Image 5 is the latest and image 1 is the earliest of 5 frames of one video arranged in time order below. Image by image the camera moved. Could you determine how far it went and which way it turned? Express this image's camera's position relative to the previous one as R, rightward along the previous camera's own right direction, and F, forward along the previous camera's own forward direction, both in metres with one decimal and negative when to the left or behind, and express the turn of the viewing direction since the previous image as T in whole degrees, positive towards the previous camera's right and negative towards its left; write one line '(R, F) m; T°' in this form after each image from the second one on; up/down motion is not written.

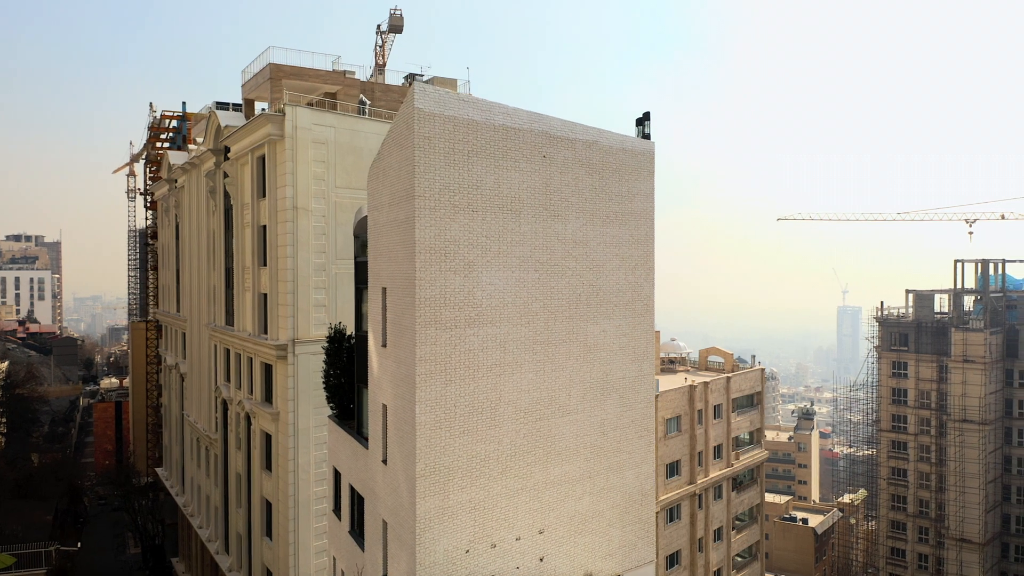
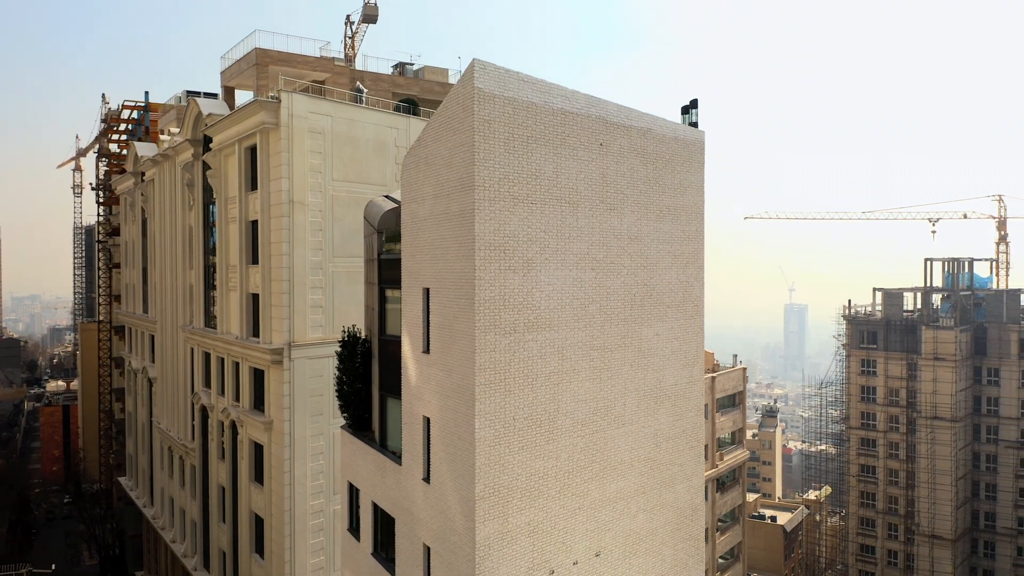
(-2.1, +1.5) m; +3°
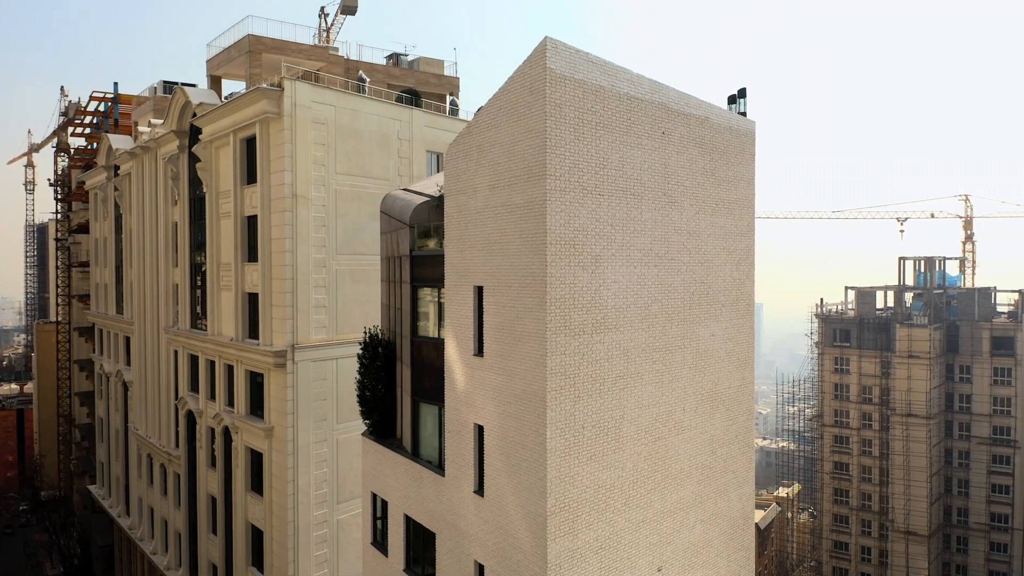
(-1.8, +1.0) m; +3°
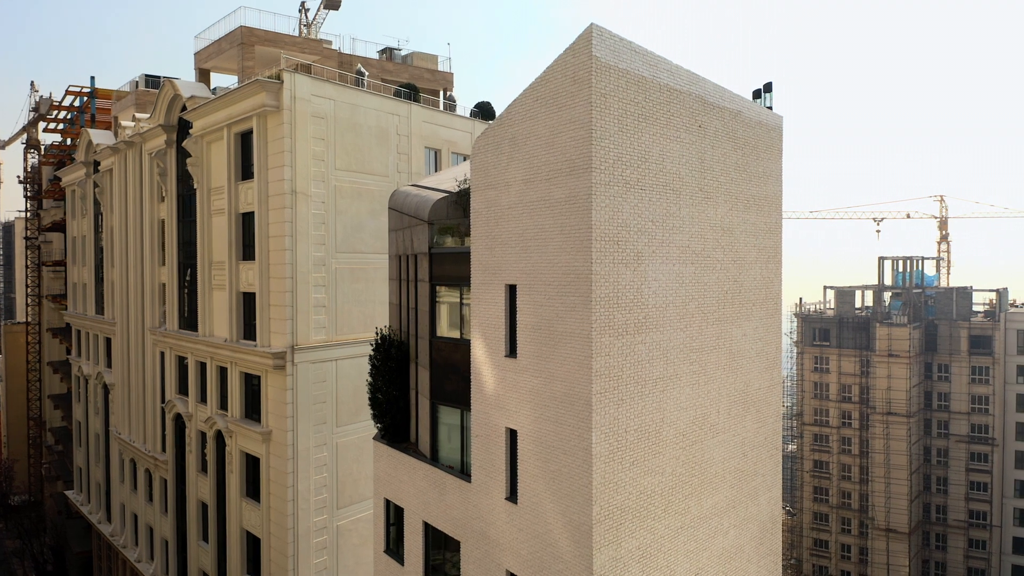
(-1.1, +0.6) m; +2°
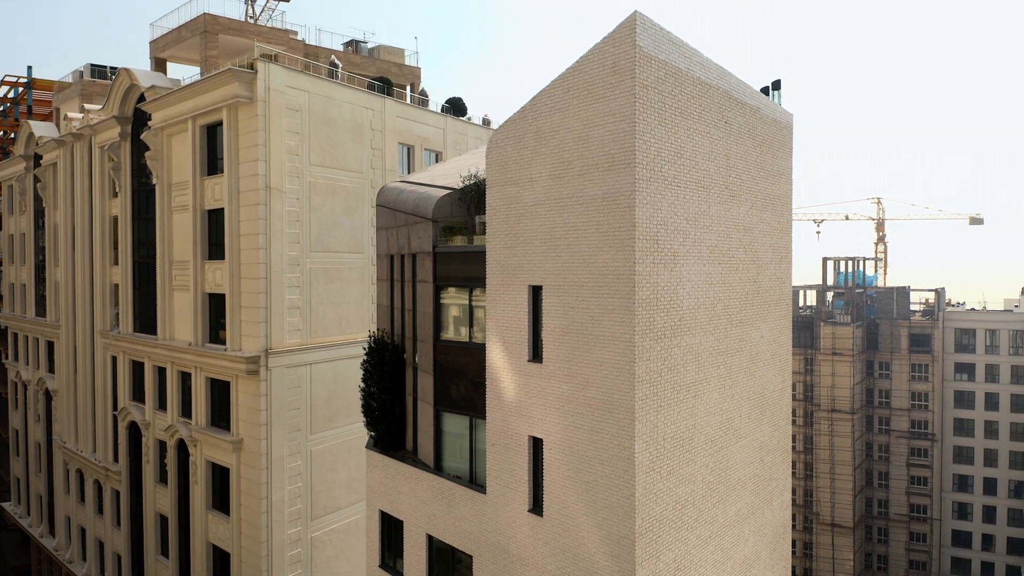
(-1.4, +0.8) m; +4°
